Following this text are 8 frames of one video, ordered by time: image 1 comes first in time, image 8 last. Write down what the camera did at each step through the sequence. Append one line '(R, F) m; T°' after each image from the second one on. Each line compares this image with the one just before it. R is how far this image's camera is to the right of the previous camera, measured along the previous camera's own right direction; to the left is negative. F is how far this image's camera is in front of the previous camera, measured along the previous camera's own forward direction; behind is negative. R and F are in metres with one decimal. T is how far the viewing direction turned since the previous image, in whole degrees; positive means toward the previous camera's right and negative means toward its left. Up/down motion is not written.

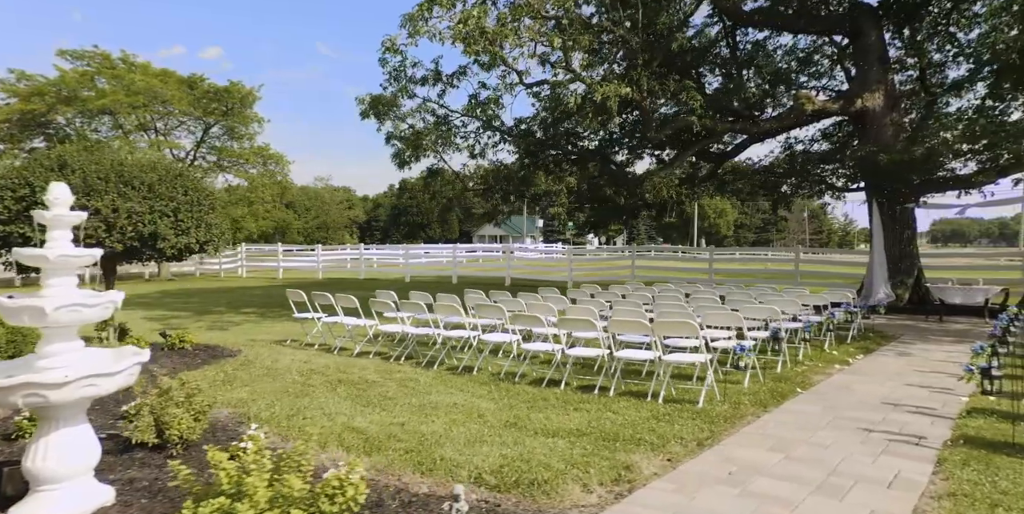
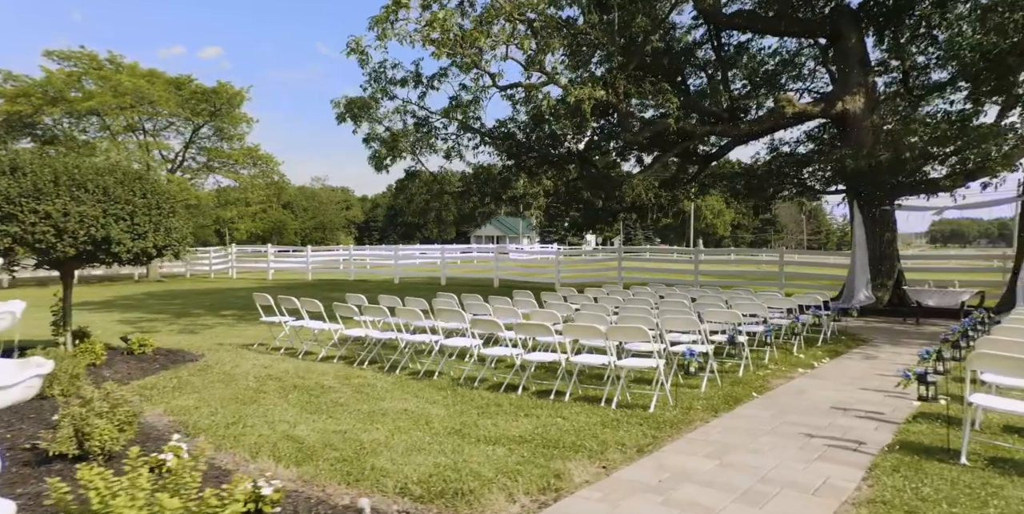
(+0.4, 0.0) m; +1°
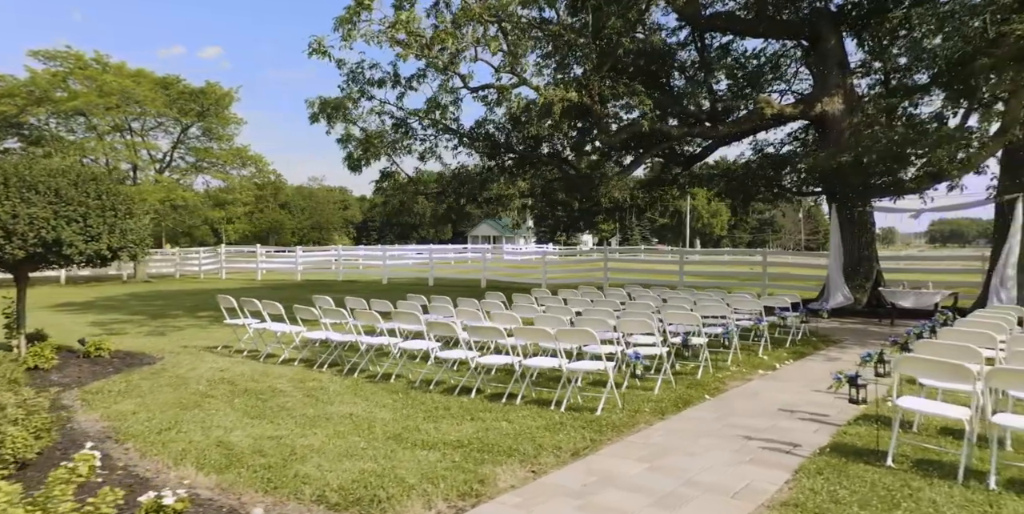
(+0.4, 0.0) m; +1°
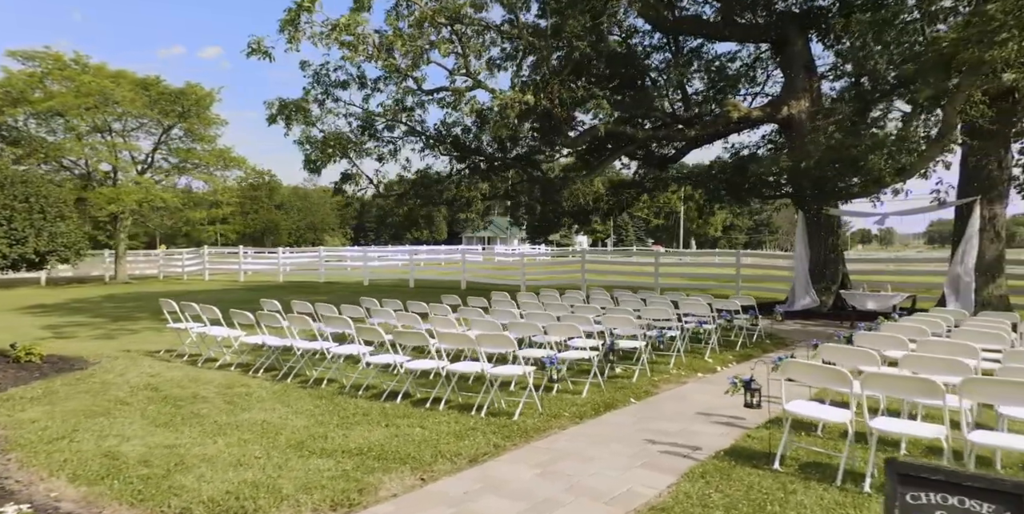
(+0.6, 0.0) m; +1°
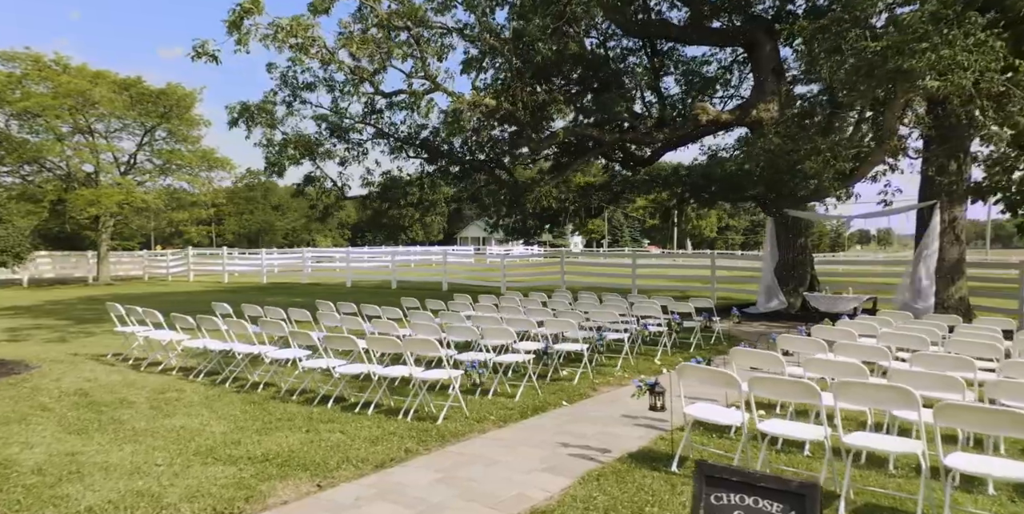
(+0.6, 0.0) m; +1°
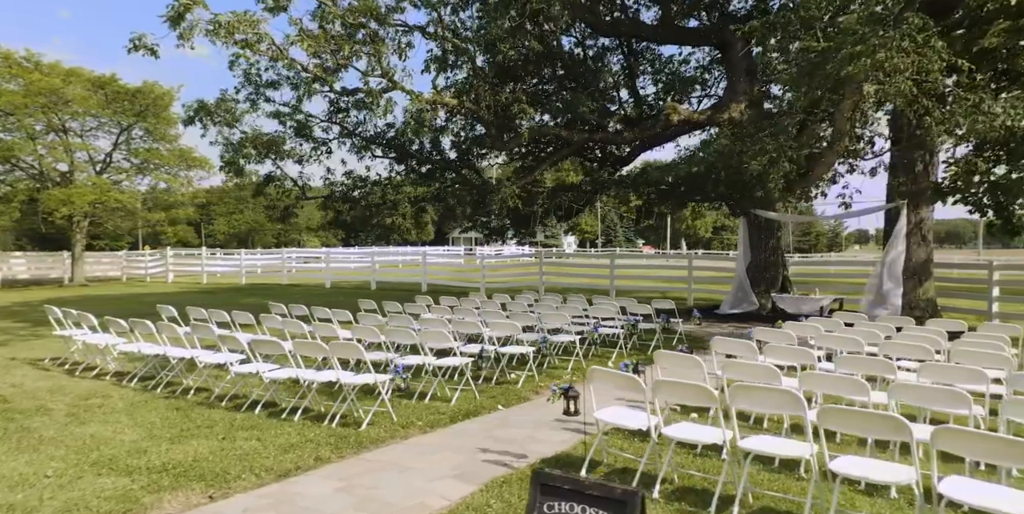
(+0.5, +0.2) m; +1°
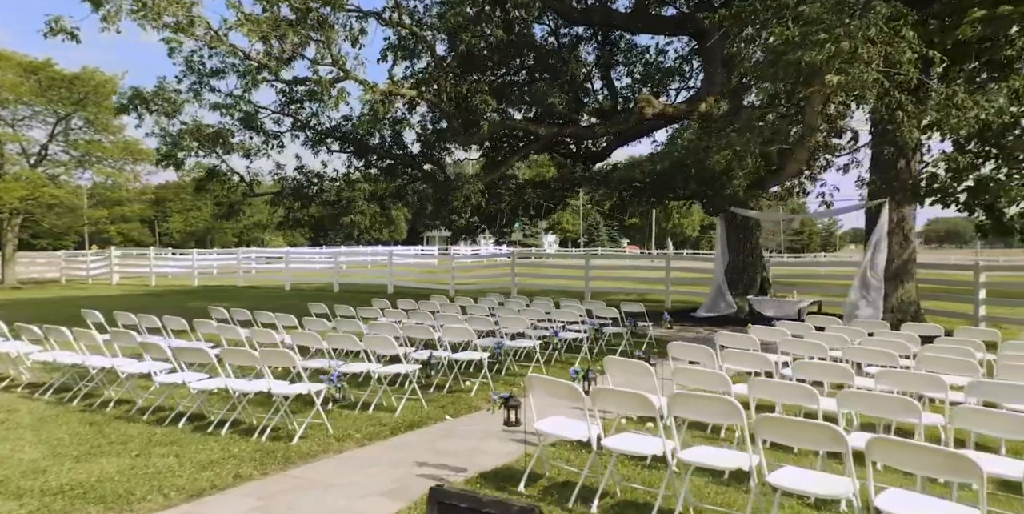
(0.0, +0.7) m; +3°
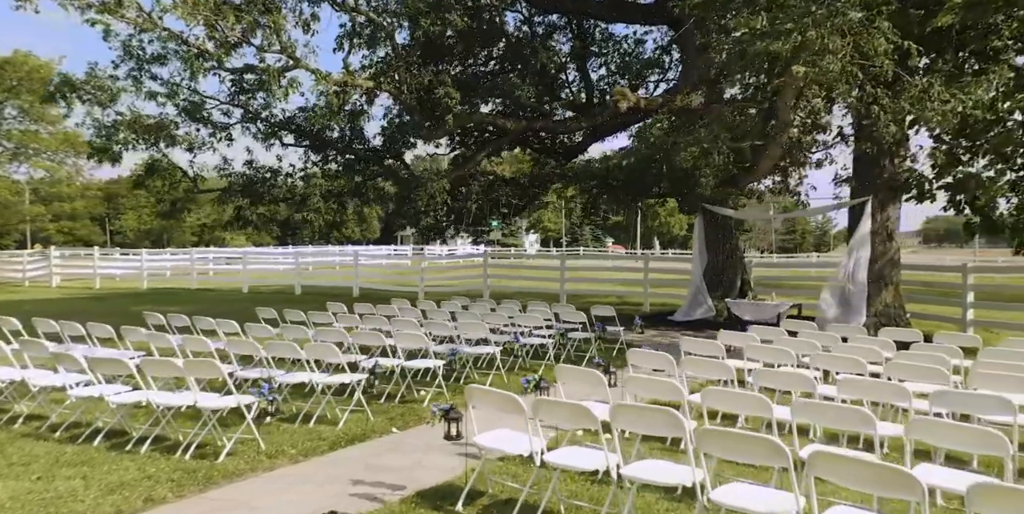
(0.0, +0.7) m; +3°
